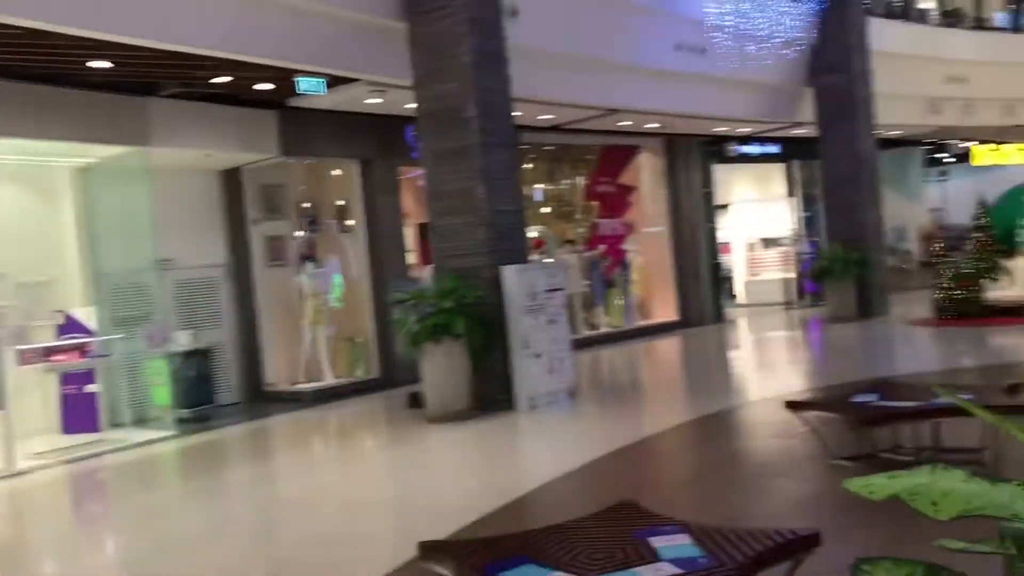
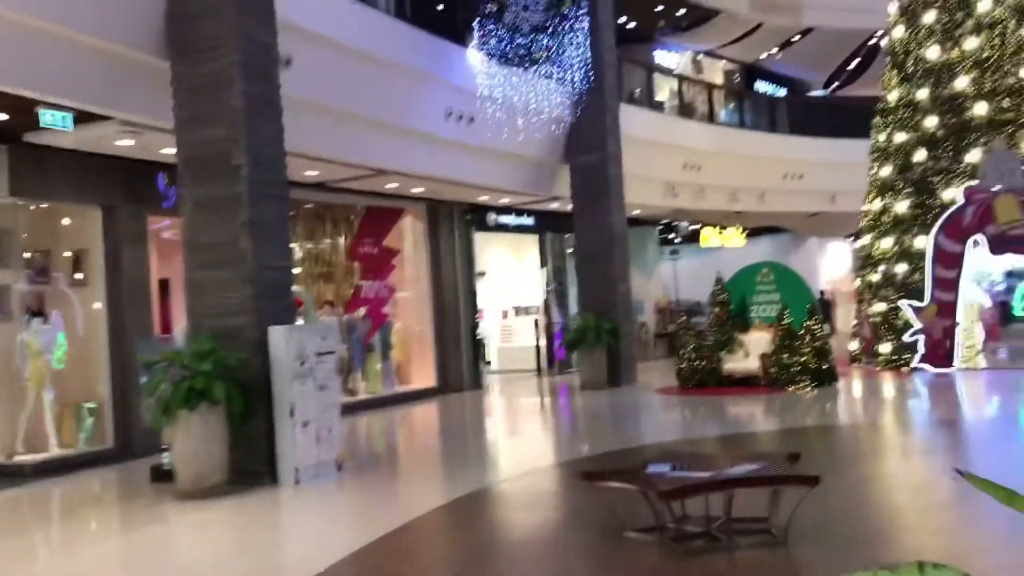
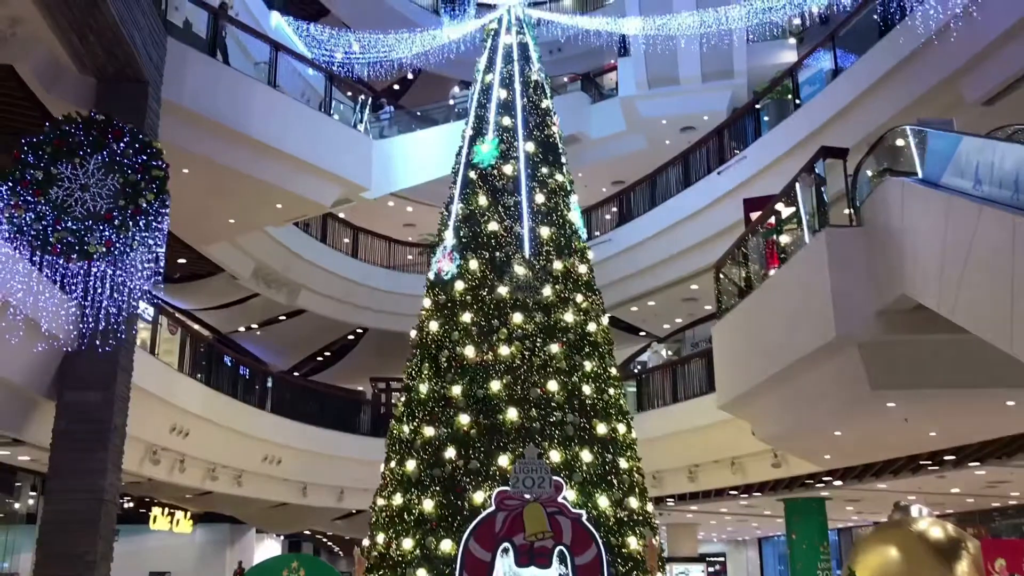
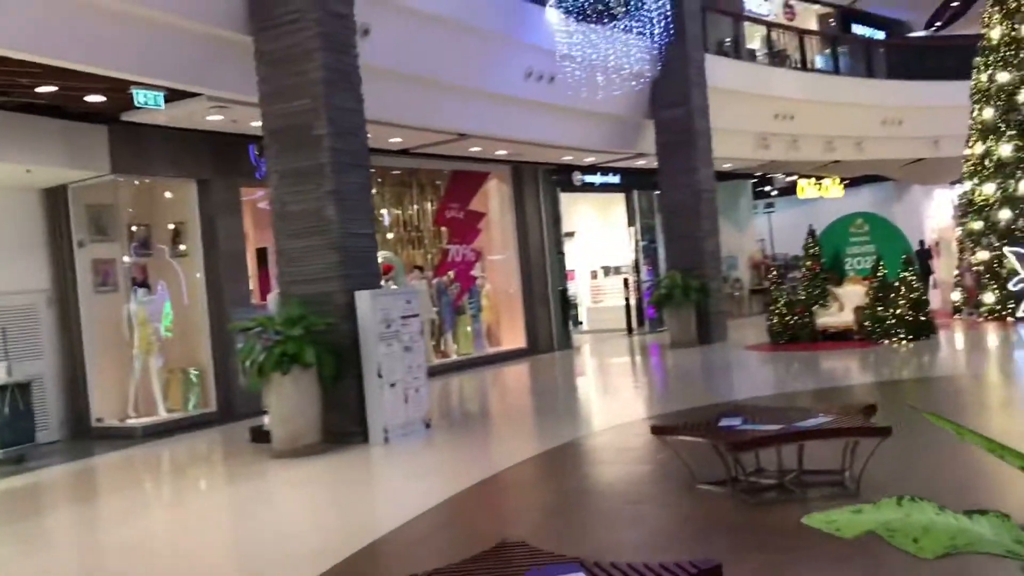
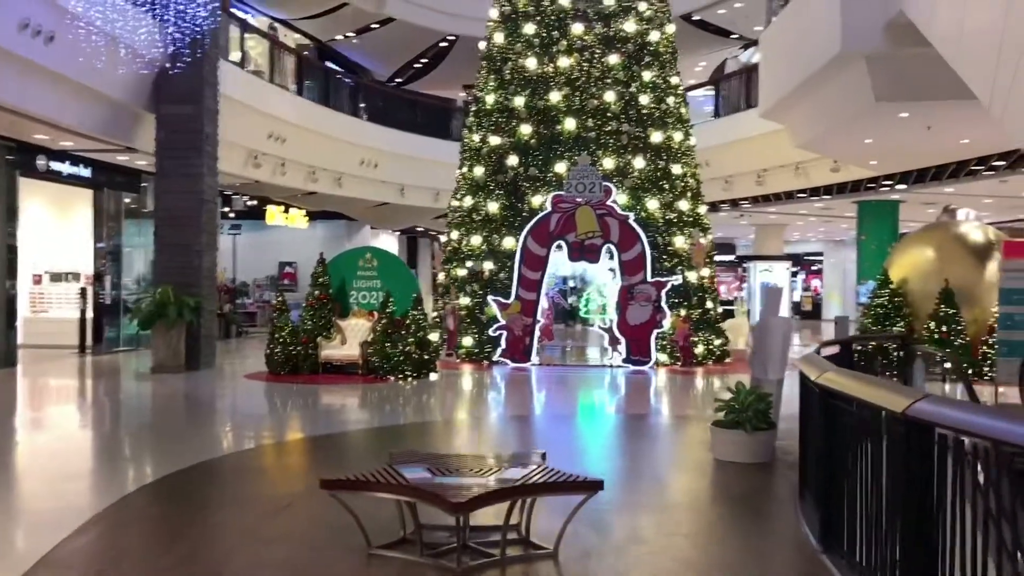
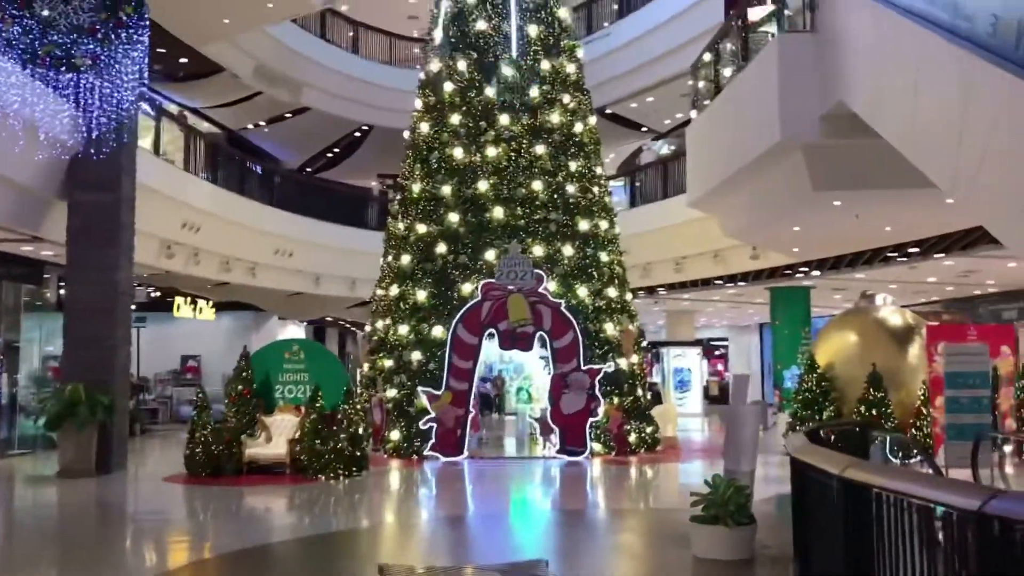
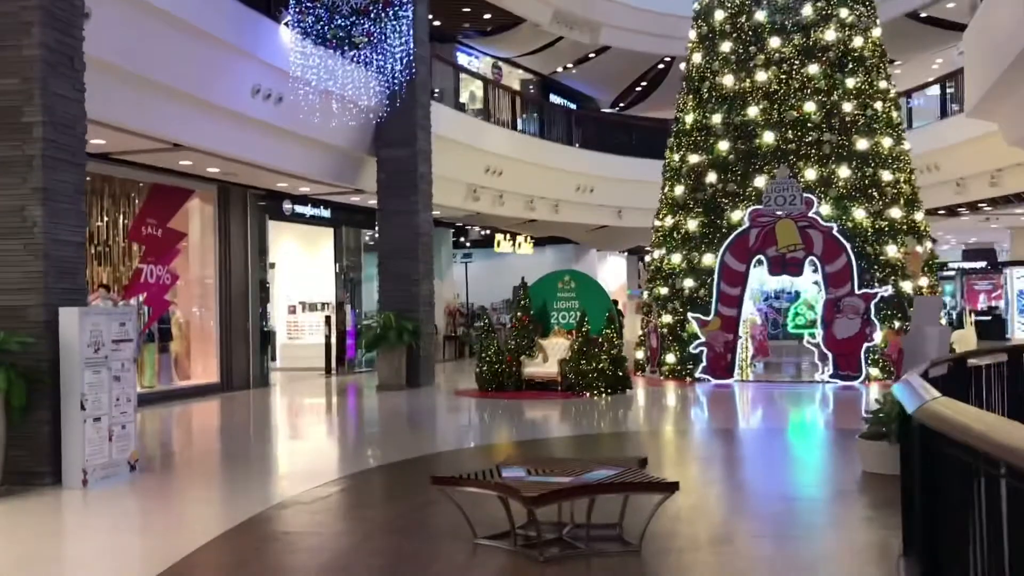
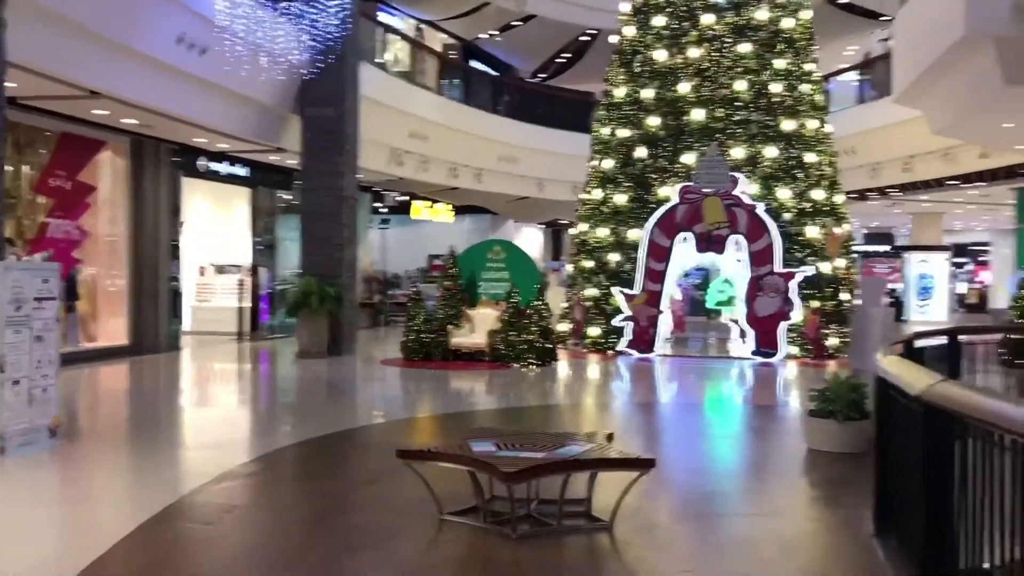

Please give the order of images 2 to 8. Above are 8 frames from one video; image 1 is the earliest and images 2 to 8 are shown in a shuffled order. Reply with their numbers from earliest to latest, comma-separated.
4, 2, 7, 8, 5, 6, 3
